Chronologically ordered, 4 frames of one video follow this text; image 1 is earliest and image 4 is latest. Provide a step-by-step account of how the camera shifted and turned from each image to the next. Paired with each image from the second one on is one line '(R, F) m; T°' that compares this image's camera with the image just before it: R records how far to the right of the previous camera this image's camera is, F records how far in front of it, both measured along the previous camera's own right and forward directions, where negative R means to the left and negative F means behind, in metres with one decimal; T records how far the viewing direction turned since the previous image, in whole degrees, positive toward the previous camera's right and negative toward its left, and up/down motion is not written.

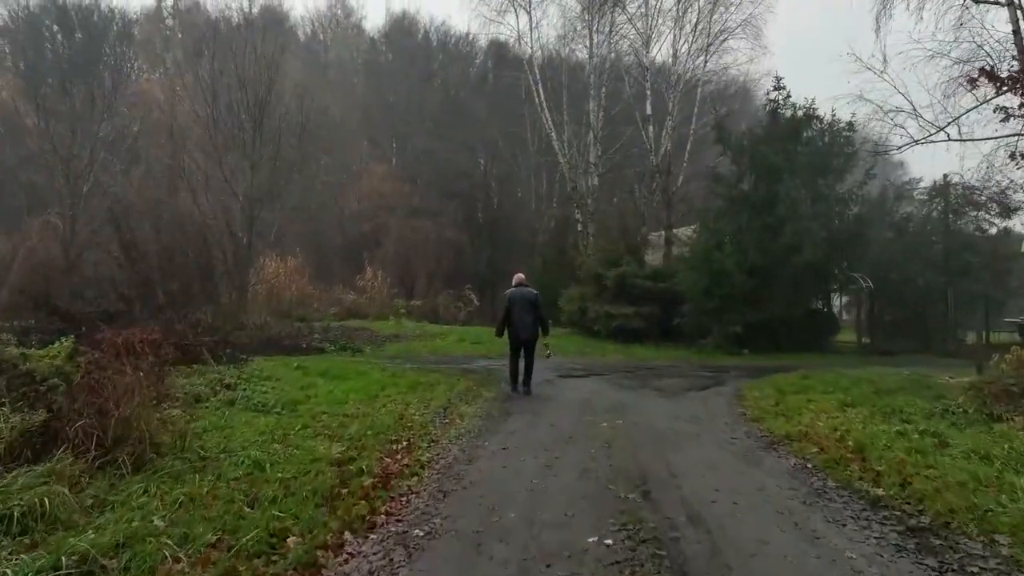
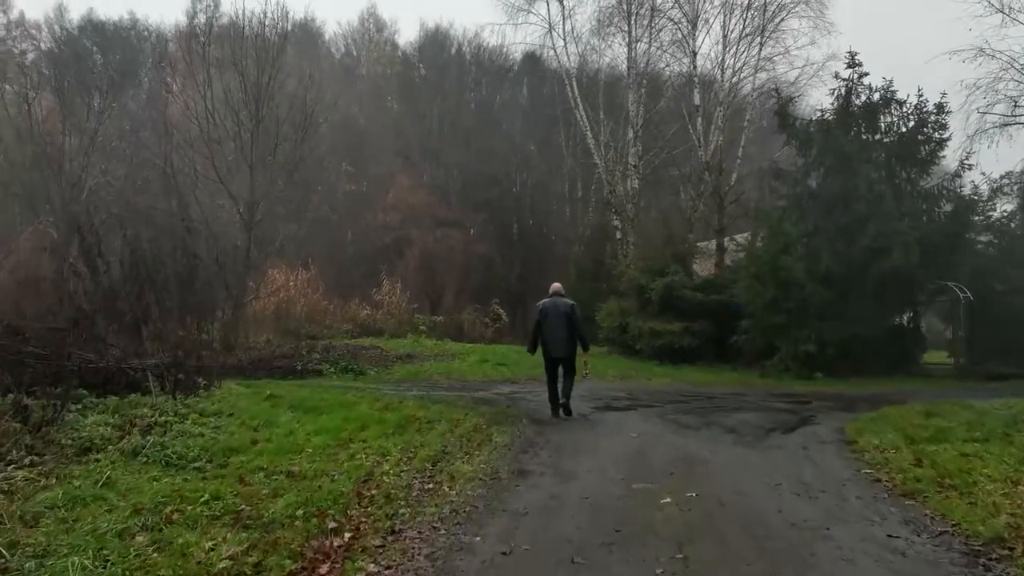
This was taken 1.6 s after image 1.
(+0.2, +2.8) m; -3°
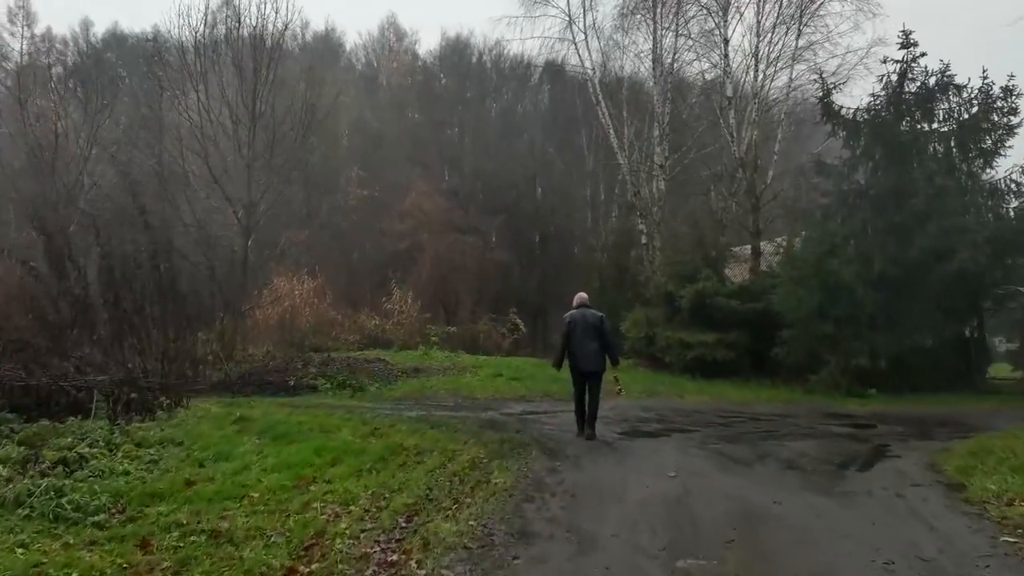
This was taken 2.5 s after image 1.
(+0.2, +1.6) m; -2°
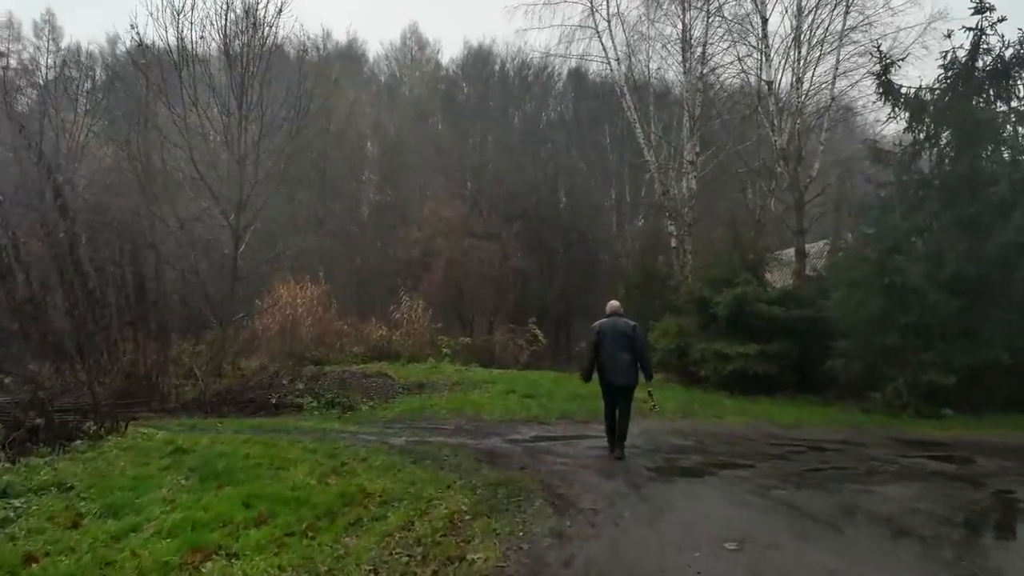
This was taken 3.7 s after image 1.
(+0.2, +1.9) m; -2°
